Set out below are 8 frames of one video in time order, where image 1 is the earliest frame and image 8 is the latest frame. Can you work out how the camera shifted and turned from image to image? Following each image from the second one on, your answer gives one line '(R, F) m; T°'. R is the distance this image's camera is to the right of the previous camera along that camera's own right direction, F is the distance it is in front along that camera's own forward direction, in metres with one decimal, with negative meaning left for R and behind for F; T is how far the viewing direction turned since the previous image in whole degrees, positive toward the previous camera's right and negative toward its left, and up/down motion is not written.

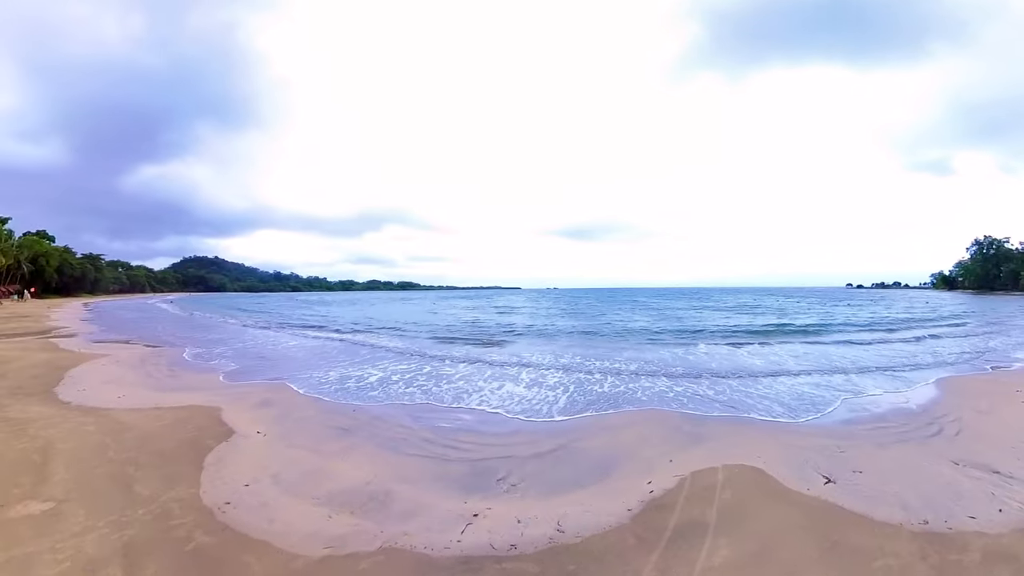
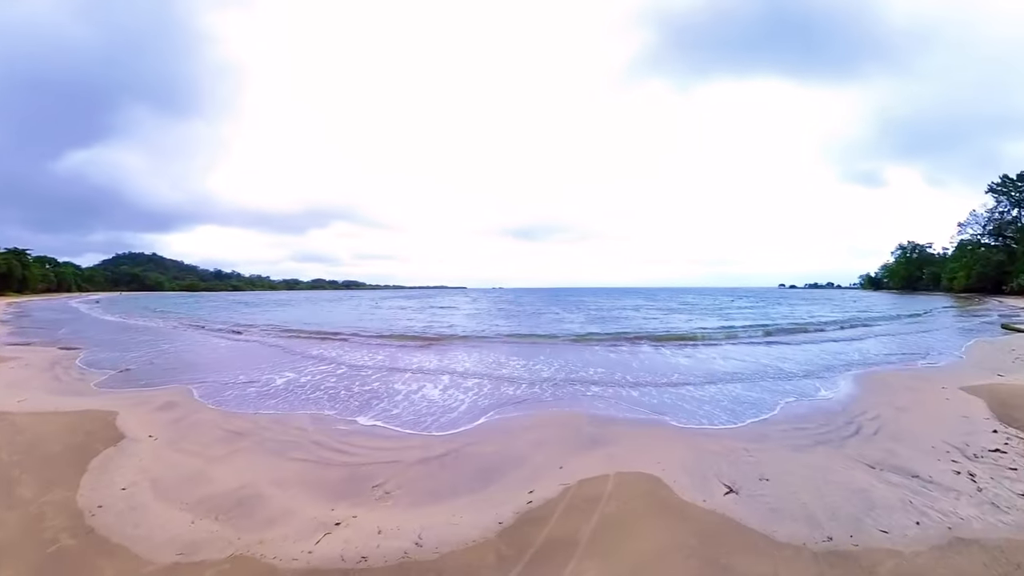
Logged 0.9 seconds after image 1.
(+0.7, +0.9) m; +4°
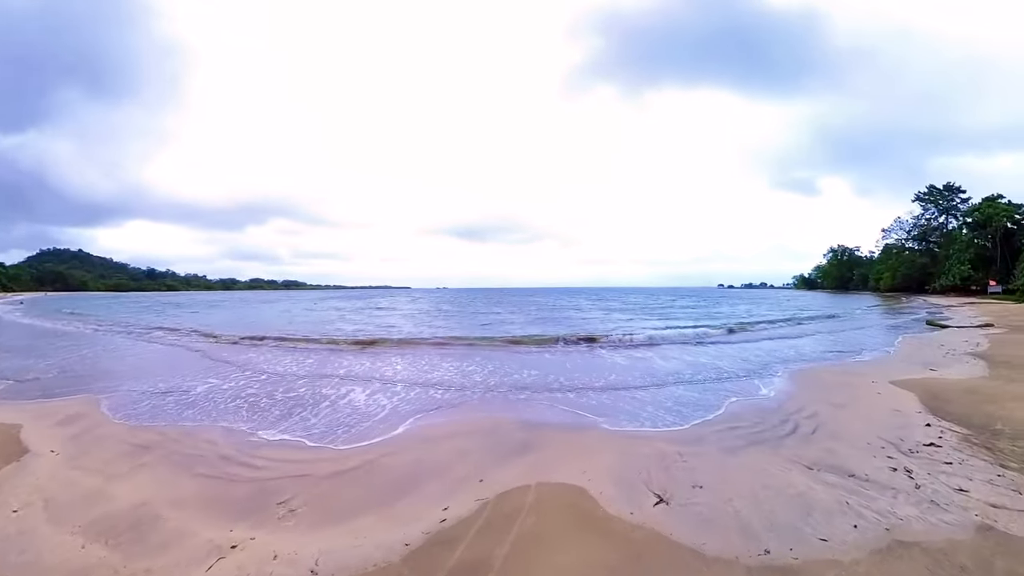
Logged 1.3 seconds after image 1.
(+0.3, +0.5) m; +4°
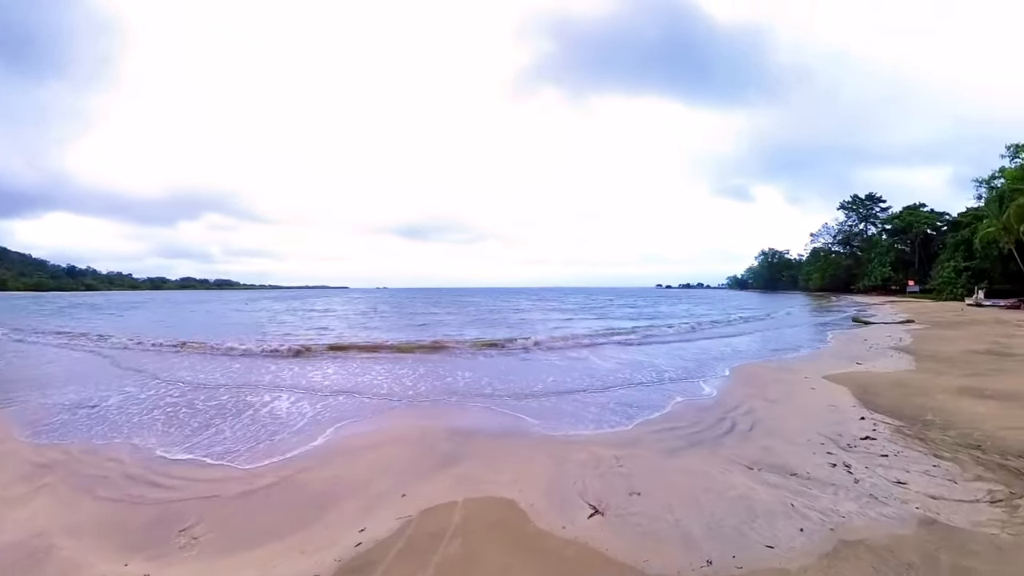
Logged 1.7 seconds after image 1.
(+0.1, +0.4) m; +5°
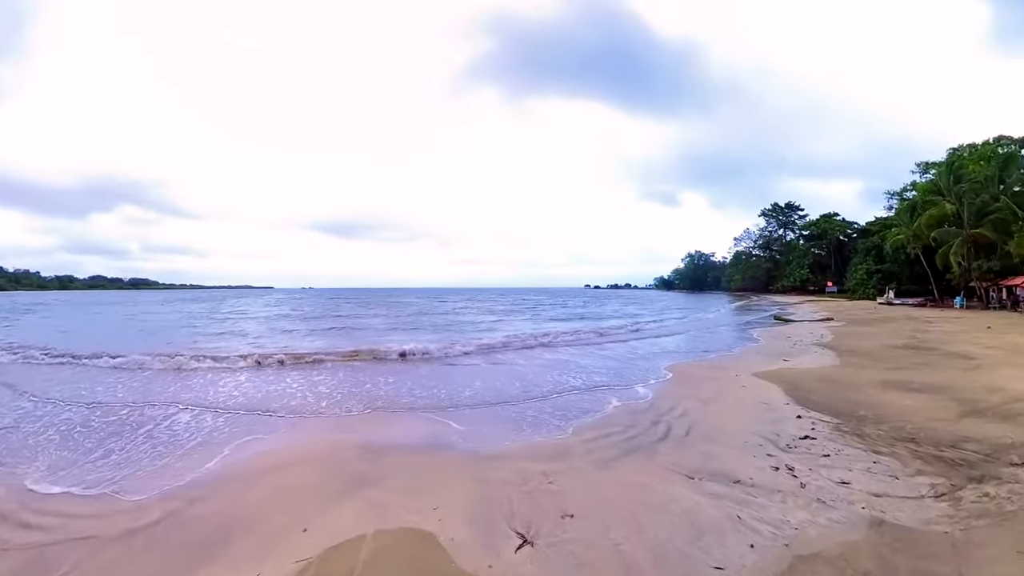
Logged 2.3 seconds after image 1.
(+0.1, +0.5) m; +6°
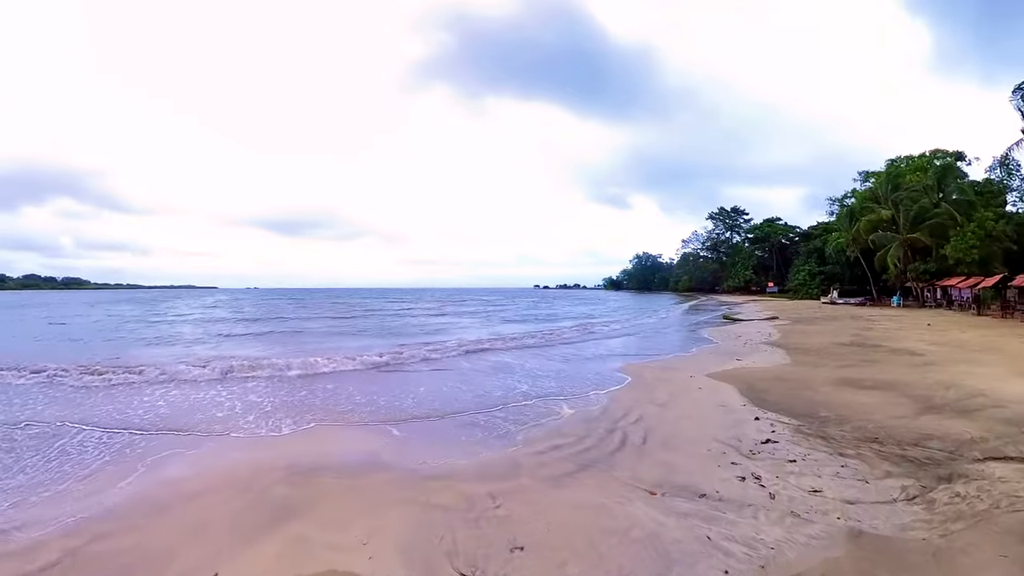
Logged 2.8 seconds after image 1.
(+0.1, +0.6) m; +4°
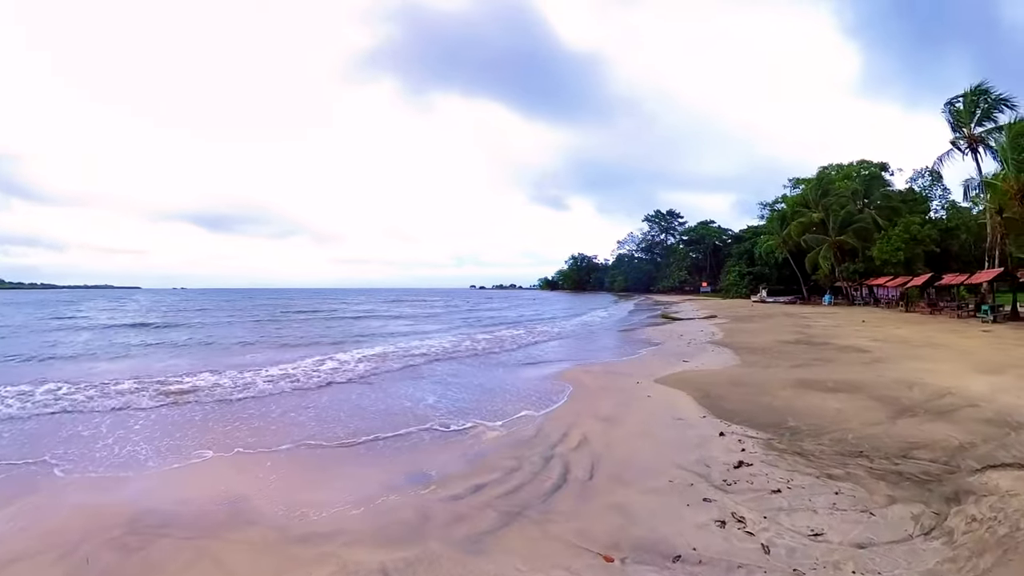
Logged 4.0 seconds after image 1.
(+0.2, +1.4) m; +5°
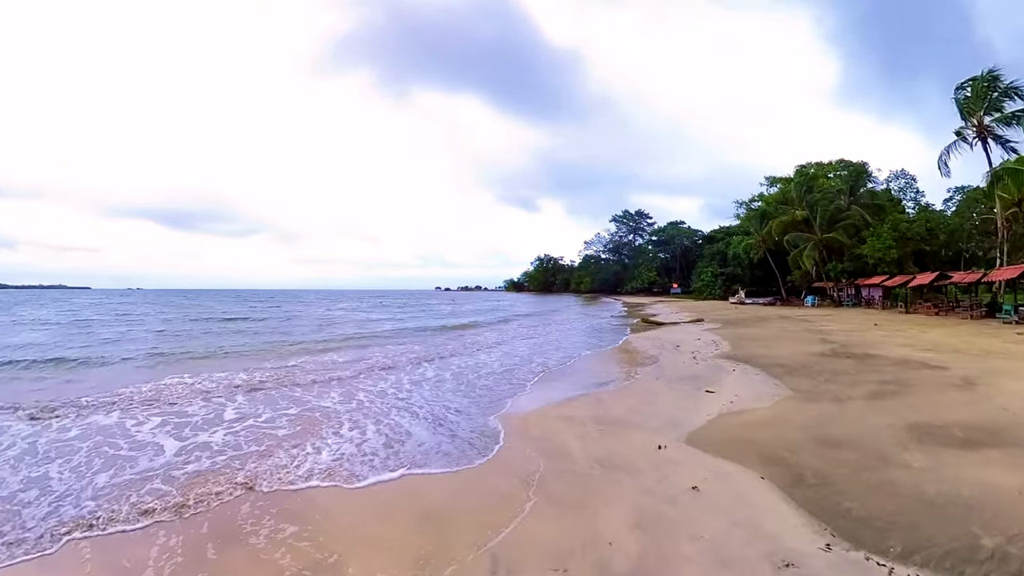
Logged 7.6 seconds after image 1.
(+0.3, +3.4) m; +3°
